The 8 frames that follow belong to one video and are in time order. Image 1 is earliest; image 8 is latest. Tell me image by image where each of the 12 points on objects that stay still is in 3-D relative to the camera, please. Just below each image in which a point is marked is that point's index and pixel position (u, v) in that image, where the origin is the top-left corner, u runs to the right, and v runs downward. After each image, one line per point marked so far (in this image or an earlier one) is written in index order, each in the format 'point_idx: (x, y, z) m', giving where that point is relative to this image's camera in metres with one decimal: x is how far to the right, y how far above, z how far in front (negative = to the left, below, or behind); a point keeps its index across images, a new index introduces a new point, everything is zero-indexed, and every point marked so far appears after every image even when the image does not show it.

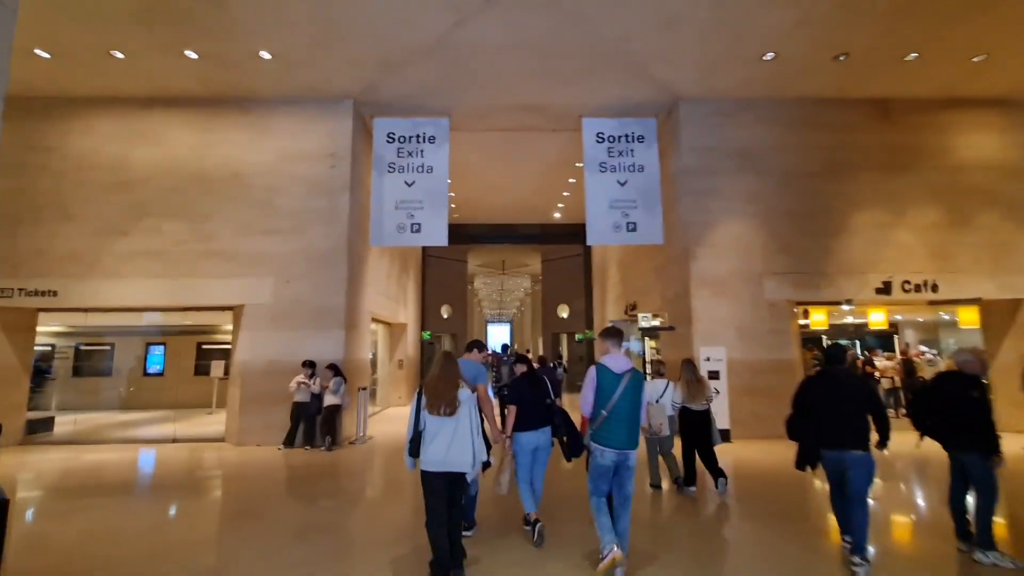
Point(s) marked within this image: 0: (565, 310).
0: (+2.1, -0.9, +19.2) m
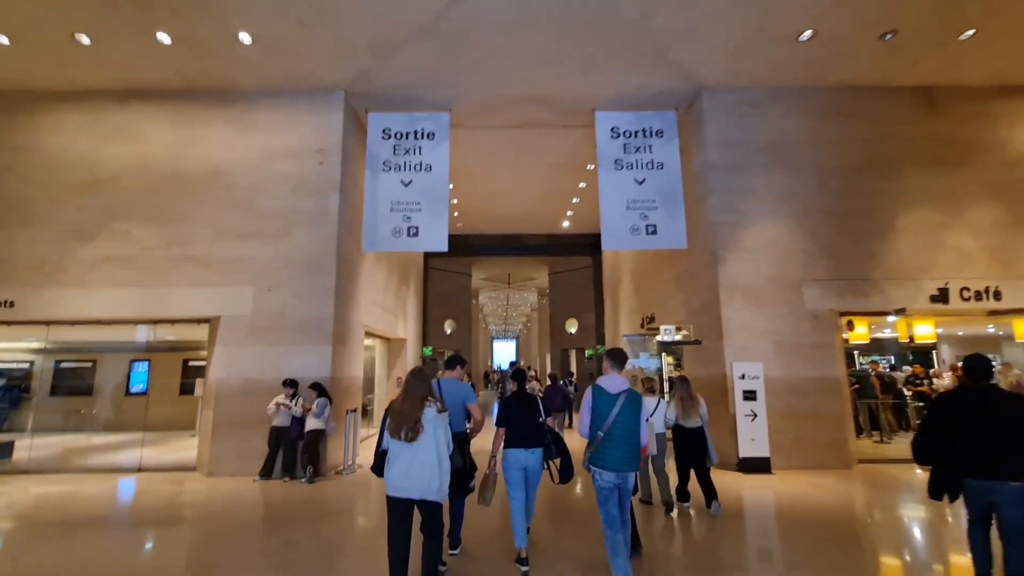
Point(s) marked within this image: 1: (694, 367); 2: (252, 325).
0: (+2.3, -1.4, +18.3) m
1: (+3.0, -1.3, +8.0) m
2: (-3.8, -0.5, +7.0) m
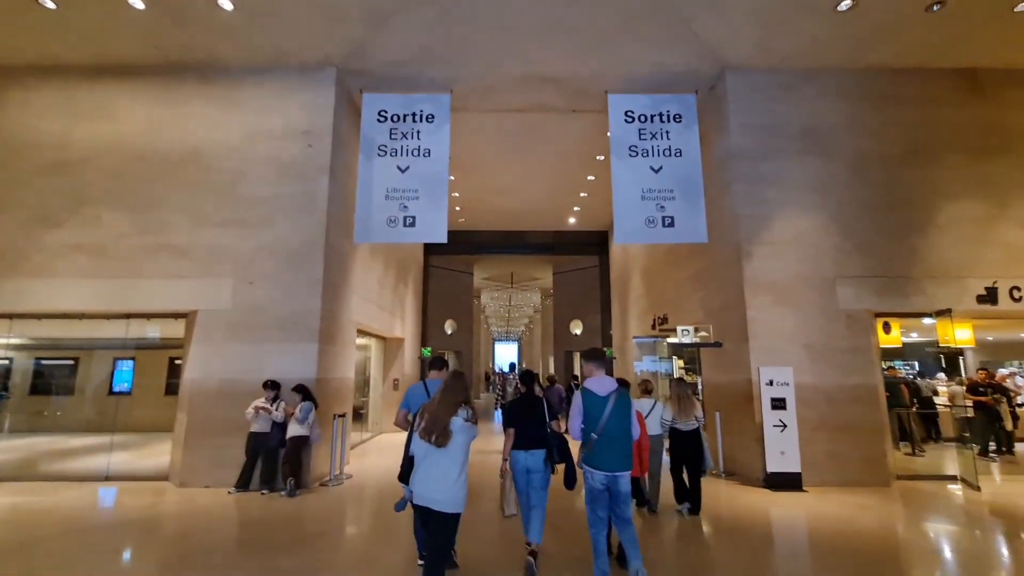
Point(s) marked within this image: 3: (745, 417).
0: (+2.4, -1.4, +17.6) m
1: (+3.1, -1.3, +7.3) m
2: (-3.8, -0.4, +6.4) m
3: (+3.1, -1.7, +6.5) m
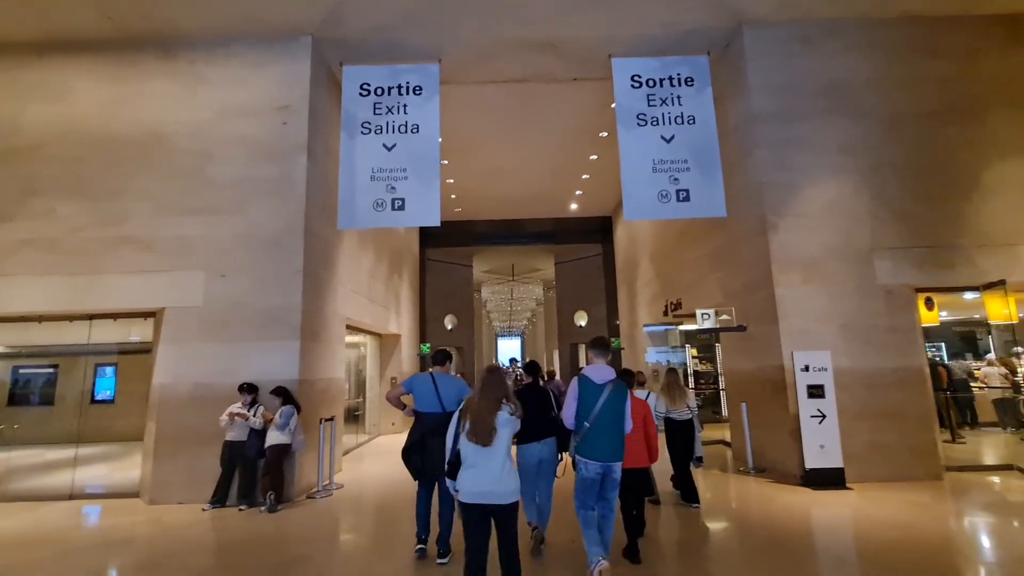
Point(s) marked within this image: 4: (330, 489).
0: (+2.5, -1.1, +17.0) m
1: (+3.1, -1.0, +6.7) m
2: (-3.7, -0.4, +5.8) m
3: (+3.2, -1.4, +5.8) m
4: (-2.3, -2.5, +6.0) m
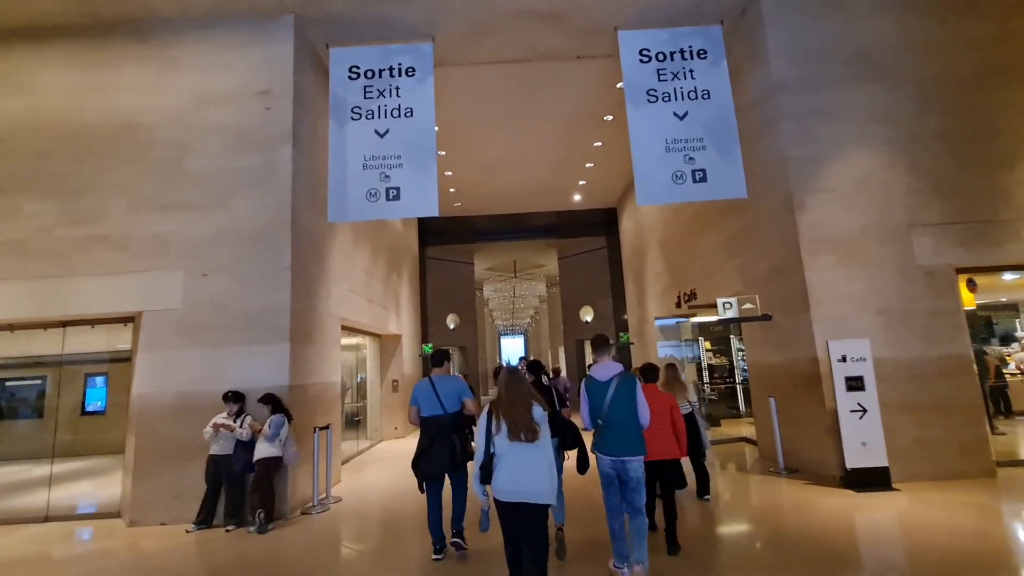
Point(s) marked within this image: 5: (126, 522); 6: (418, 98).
0: (+2.6, -0.9, +16.5) m
1: (+3.2, -0.8, +6.2) m
2: (-3.6, -0.4, +5.3) m
3: (+3.3, -1.3, +5.3) m
4: (-2.1, -2.5, +5.5) m
5: (-4.1, -2.5, +5.1) m
6: (-1.2, +2.5, +6.3) m
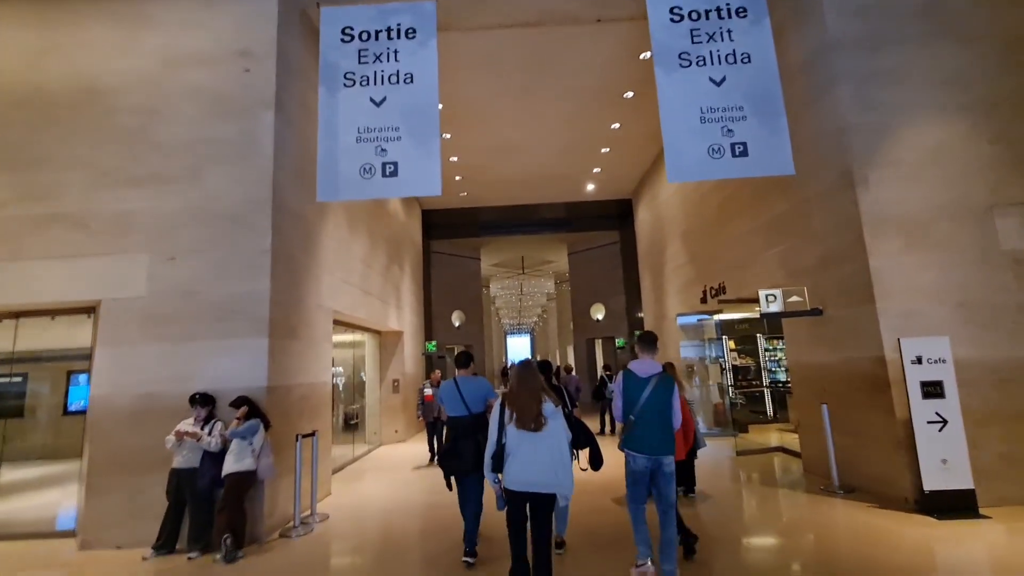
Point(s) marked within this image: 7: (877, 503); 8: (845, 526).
0: (+2.9, -0.7, +15.7) m
1: (+3.4, -0.7, +5.4) m
2: (-3.5, -0.2, +4.6) m
3: (+3.4, -1.2, +4.6) m
4: (-2.0, -2.3, +4.8) m
5: (-4.0, -2.3, +4.4) m
6: (-1.1, +2.6, +5.6) m
7: (+3.4, -2.0, +4.5) m
8: (+3.0, -2.1, +4.3) m
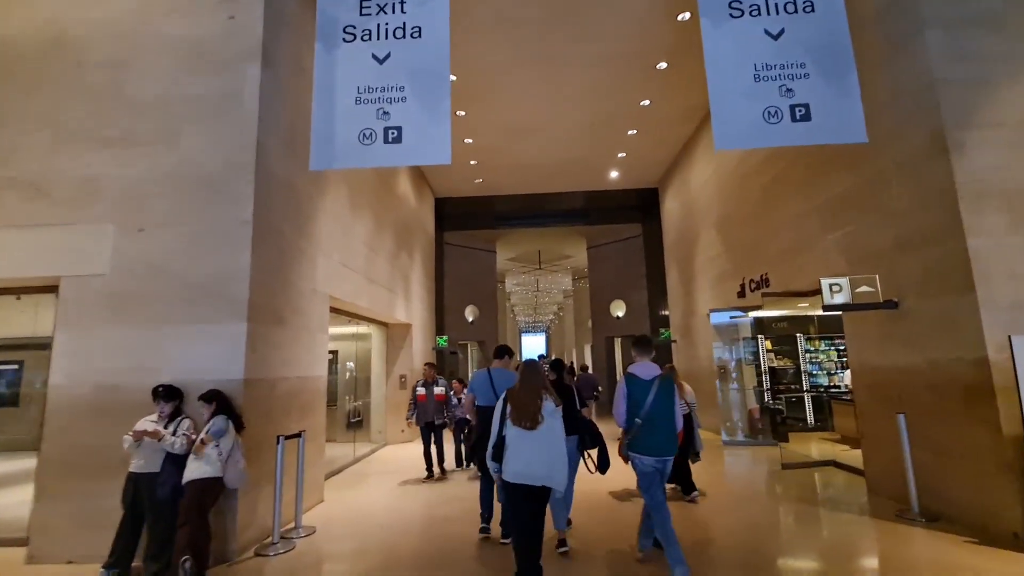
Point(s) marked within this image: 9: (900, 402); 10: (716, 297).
0: (+3.4, -0.6, +14.9) m
1: (+3.5, -0.6, +4.6) m
2: (-3.4, 0.0, +4.0) m
3: (+3.6, -1.1, +3.7) m
4: (-1.9, -2.1, +4.2) m
5: (-3.9, -2.1, +3.8) m
6: (-0.8, +2.8, +4.9) m
7: (+3.5, -1.9, +3.7) m
8: (+3.1, -2.0, +3.5) m
9: (+3.5, -1.1, +4.4) m
10: (+3.8, -0.2, +9.0) m
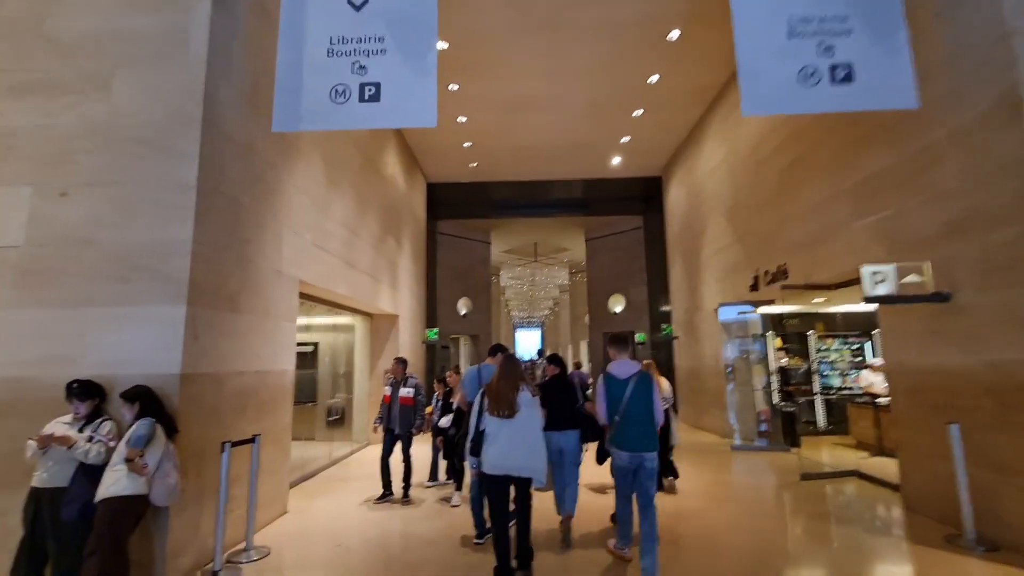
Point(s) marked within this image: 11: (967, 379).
0: (+3.2, -0.4, +14.3) m
1: (+3.5, -0.5, +4.0) m
2: (-3.4, +0.1, +3.4) m
3: (+3.5, -1.0, +3.2) m
4: (-2.0, -2.0, +3.5) m
5: (-3.9, -1.9, +3.2) m
6: (-0.9, +2.9, +4.2) m
7: (+3.4, -1.8, +3.1) m
8: (+3.0, -1.9, +2.9) m
9: (+3.5, -1.0, +3.8) m
10: (+3.7, 0.0, +8.5) m
11: (+3.5, -0.7, +3.6) m
